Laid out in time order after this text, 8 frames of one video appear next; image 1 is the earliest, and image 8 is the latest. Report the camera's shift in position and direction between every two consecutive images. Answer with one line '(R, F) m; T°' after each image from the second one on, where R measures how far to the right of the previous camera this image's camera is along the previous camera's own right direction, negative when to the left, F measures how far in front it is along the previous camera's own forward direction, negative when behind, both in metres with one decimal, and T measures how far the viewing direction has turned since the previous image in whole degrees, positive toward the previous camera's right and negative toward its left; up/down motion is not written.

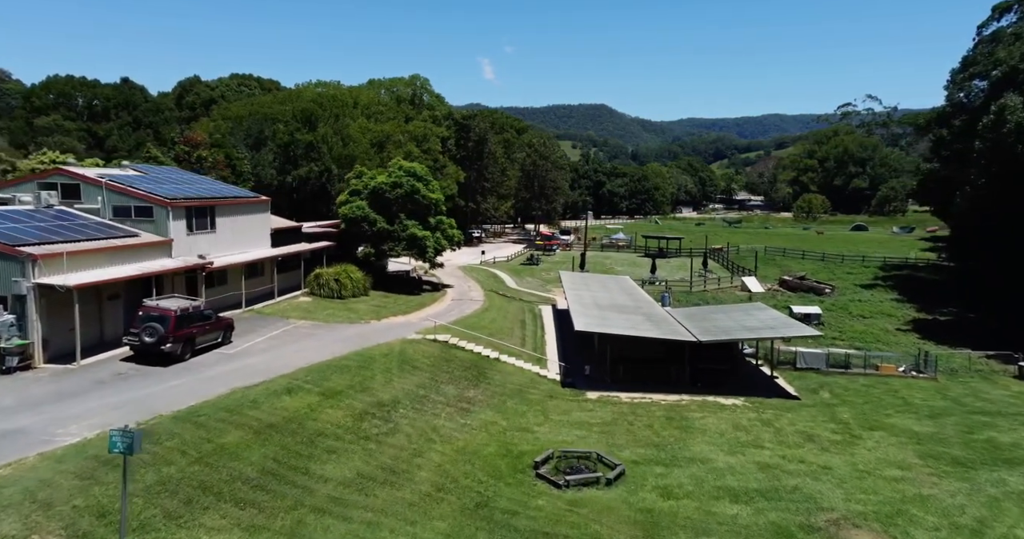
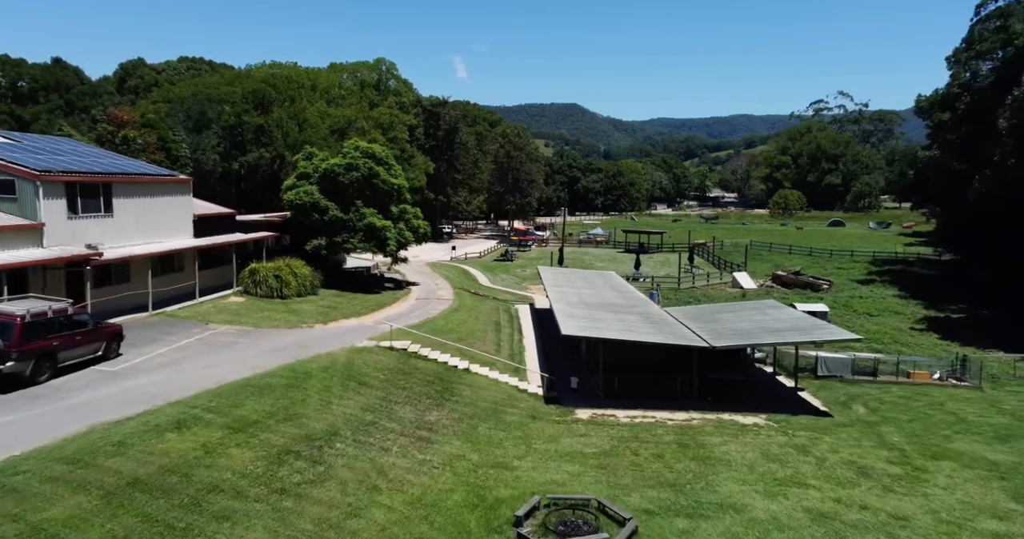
(0.0, +4.7) m; +2°
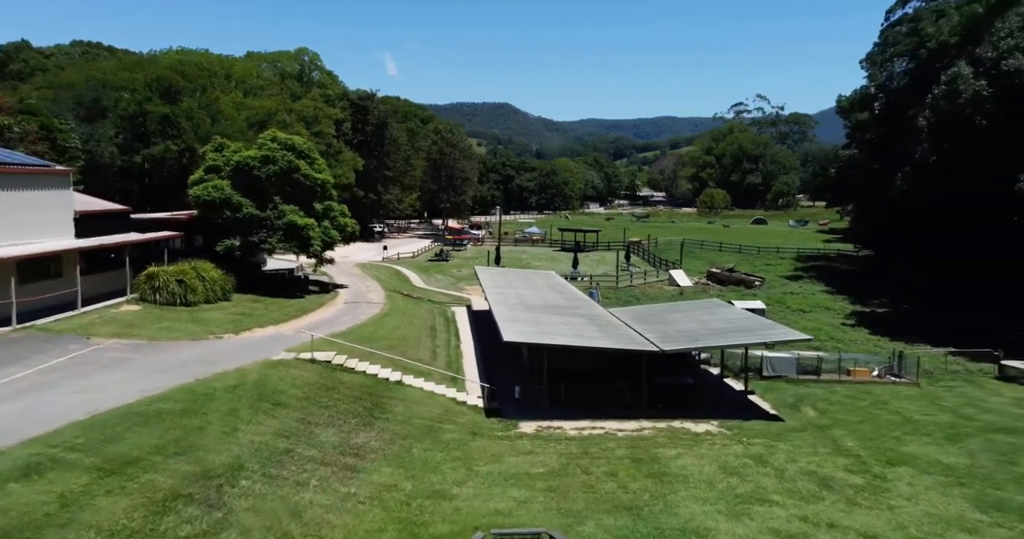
(-0.1, +1.8) m; +6°
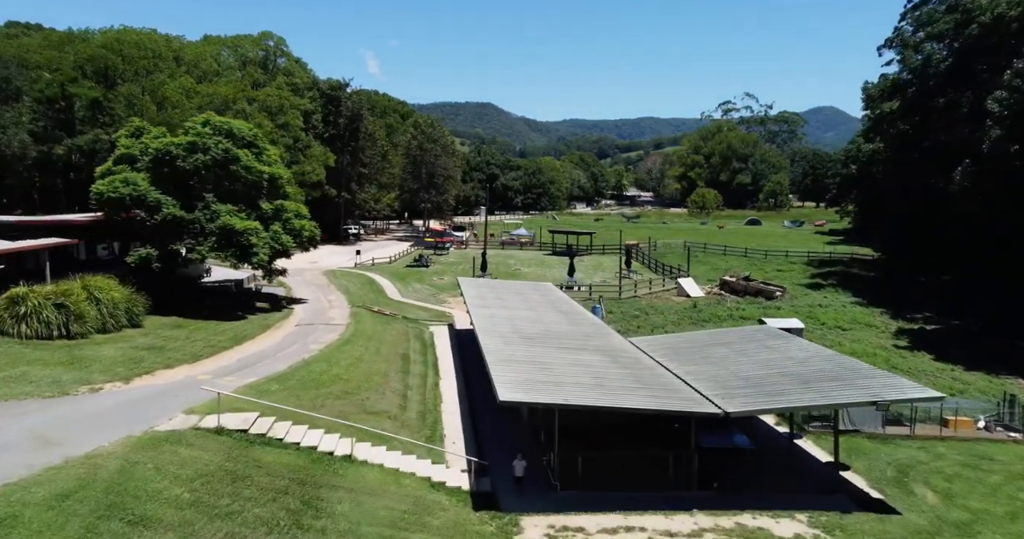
(-0.3, +6.2) m; +1°
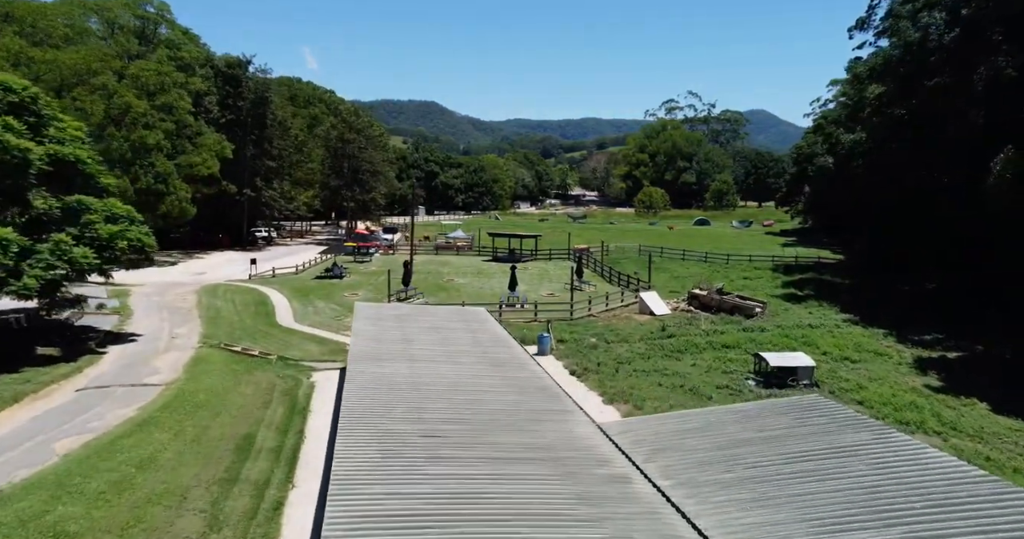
(+1.1, +8.8) m; +5°
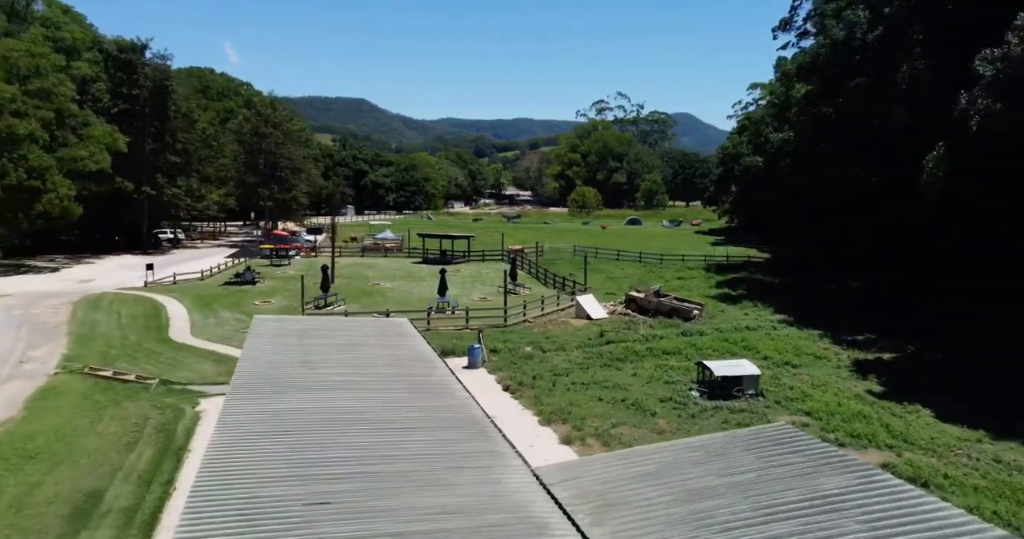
(+0.4, +2.7) m; +6°
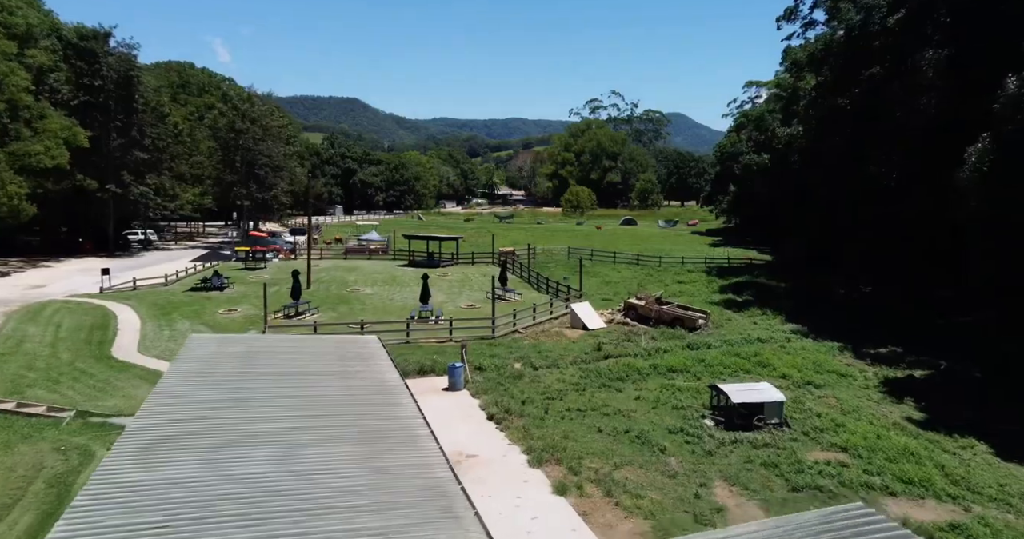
(+0.3, +3.4) m; +1°
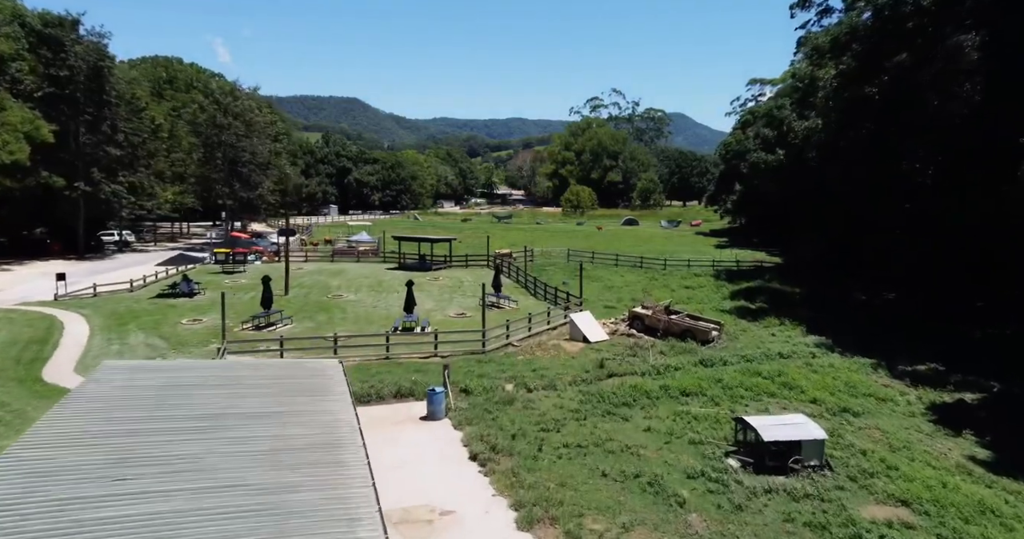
(+0.4, +3.5) m; 0°
